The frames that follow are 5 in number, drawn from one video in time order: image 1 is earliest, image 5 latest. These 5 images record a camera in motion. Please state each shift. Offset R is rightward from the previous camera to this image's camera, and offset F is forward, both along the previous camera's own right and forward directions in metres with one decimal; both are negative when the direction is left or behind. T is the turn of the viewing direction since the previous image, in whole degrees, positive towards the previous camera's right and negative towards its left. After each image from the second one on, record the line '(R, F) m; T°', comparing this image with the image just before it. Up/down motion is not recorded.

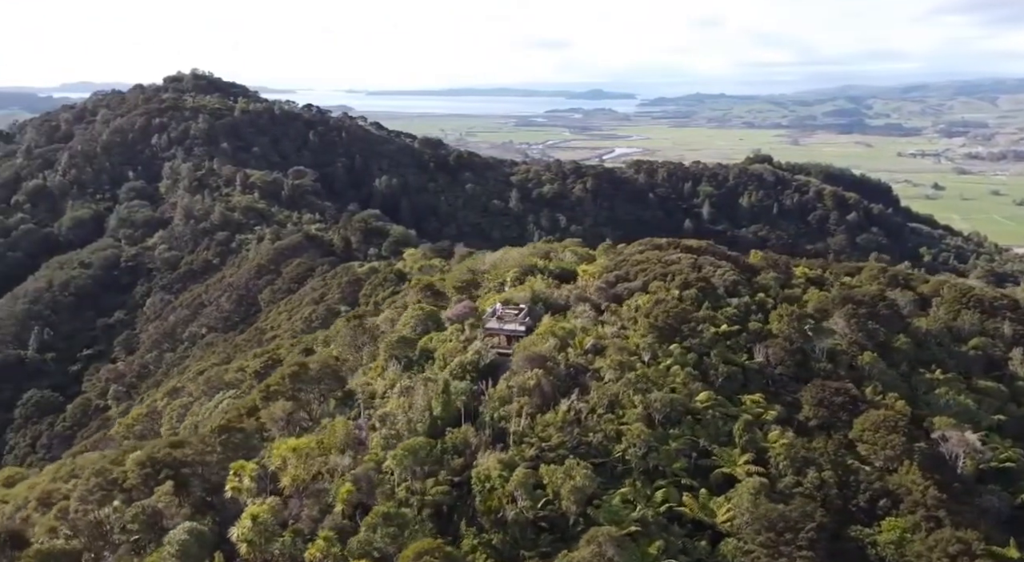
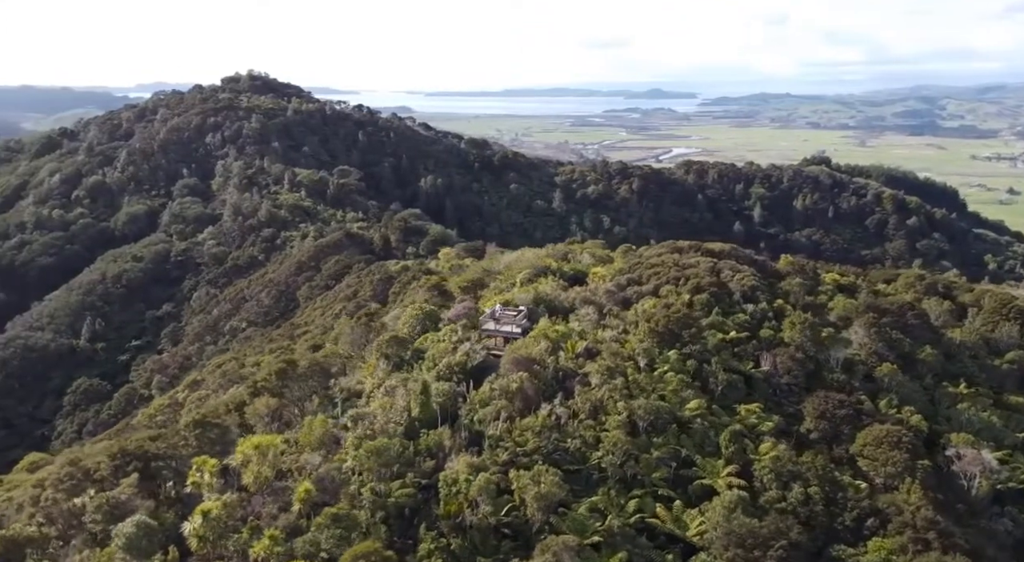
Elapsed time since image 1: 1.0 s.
(+1.6, +0.3) m; -4°
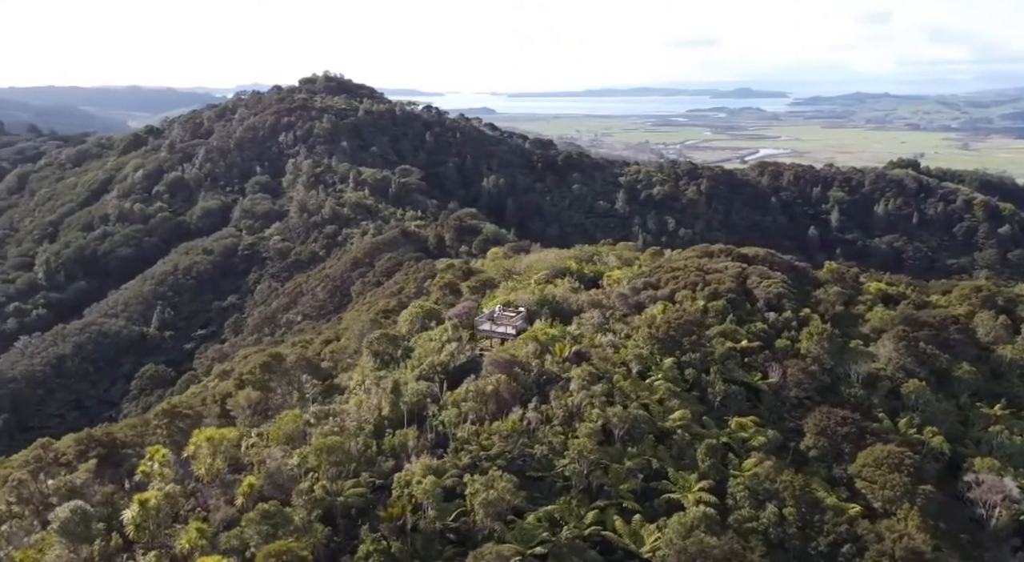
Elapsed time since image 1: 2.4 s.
(+2.2, +0.5) m; -5°
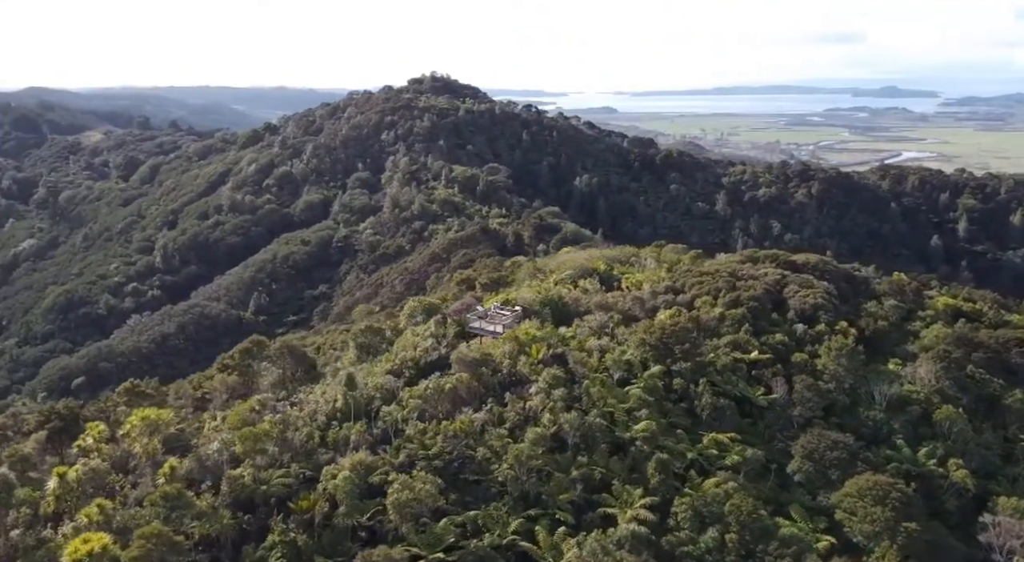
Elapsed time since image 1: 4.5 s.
(+3.4, +0.7) m; -8°
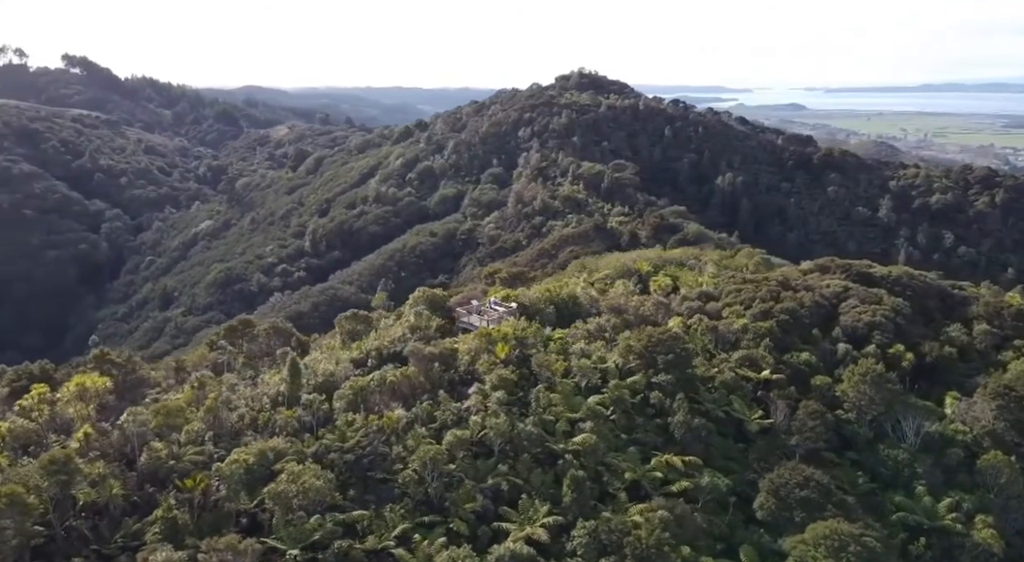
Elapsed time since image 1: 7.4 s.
(+4.7, +1.3) m; -11°
